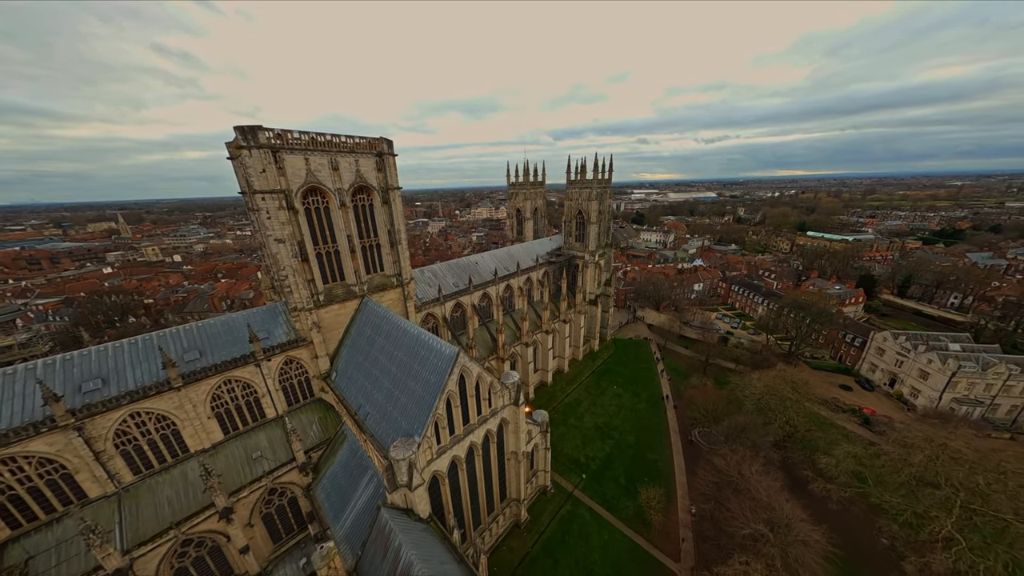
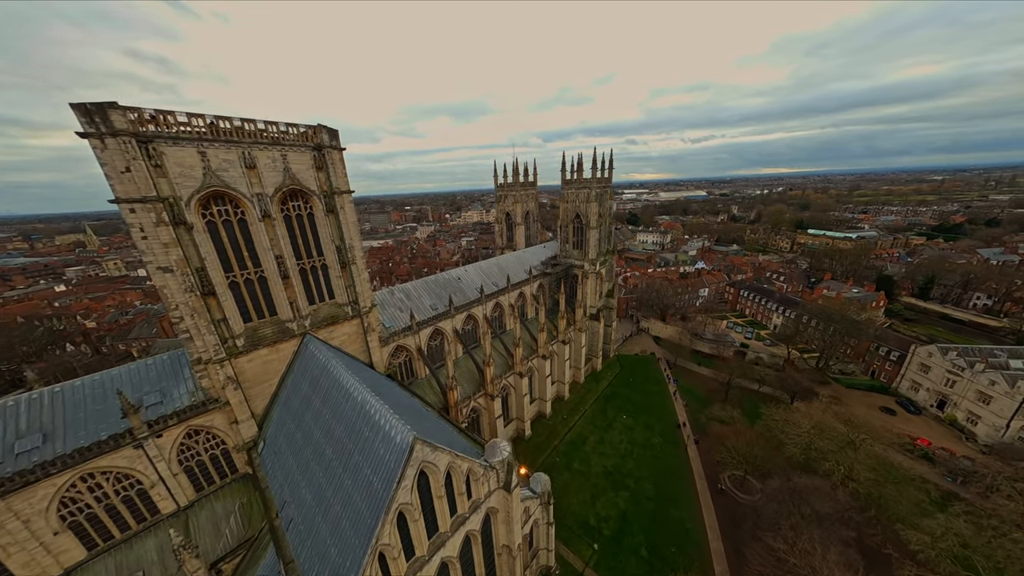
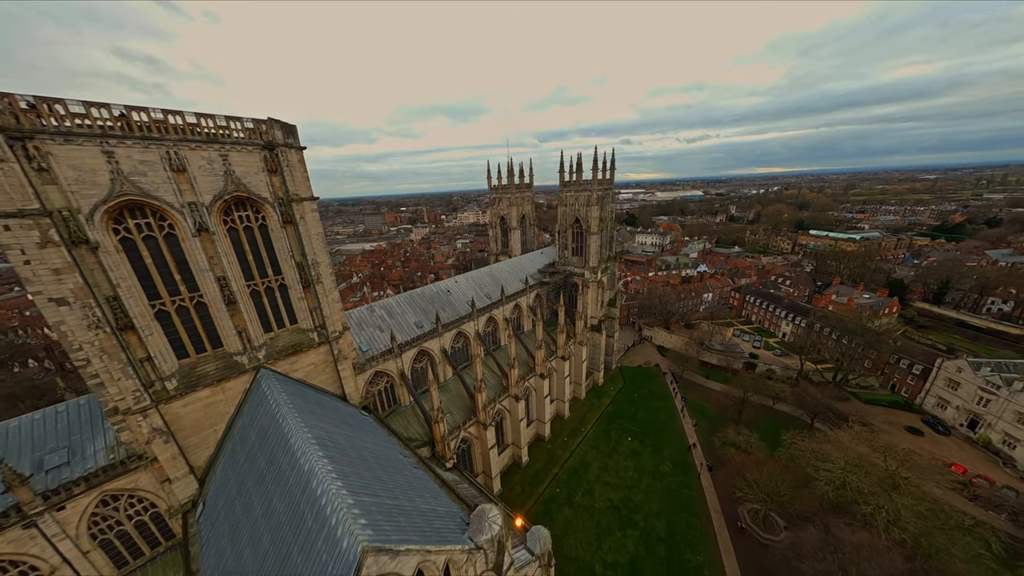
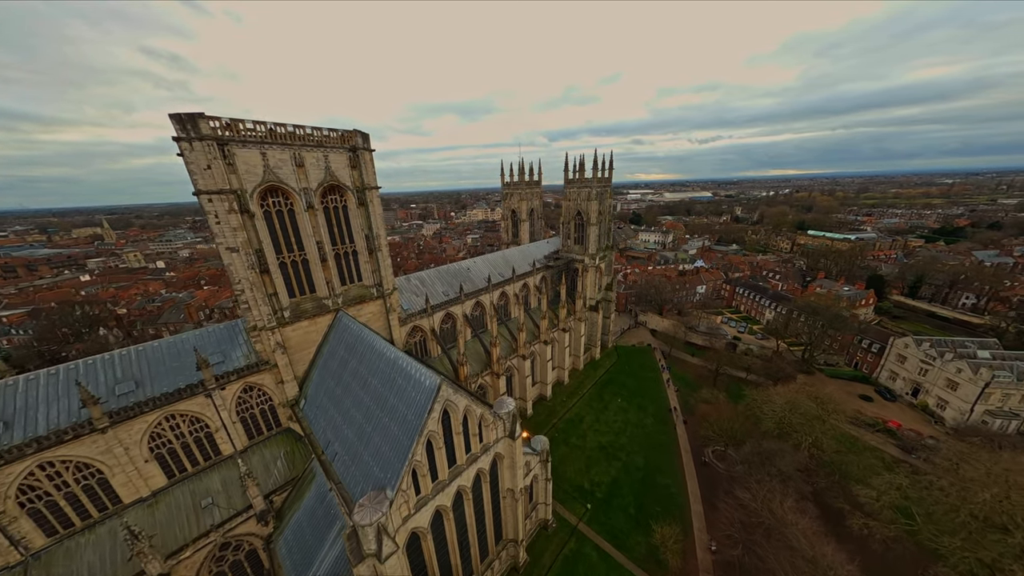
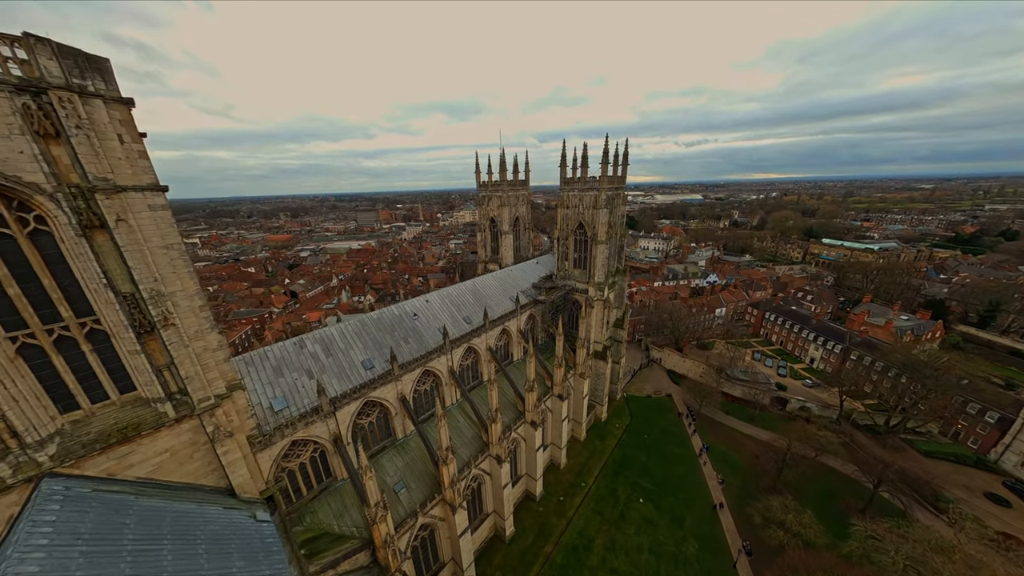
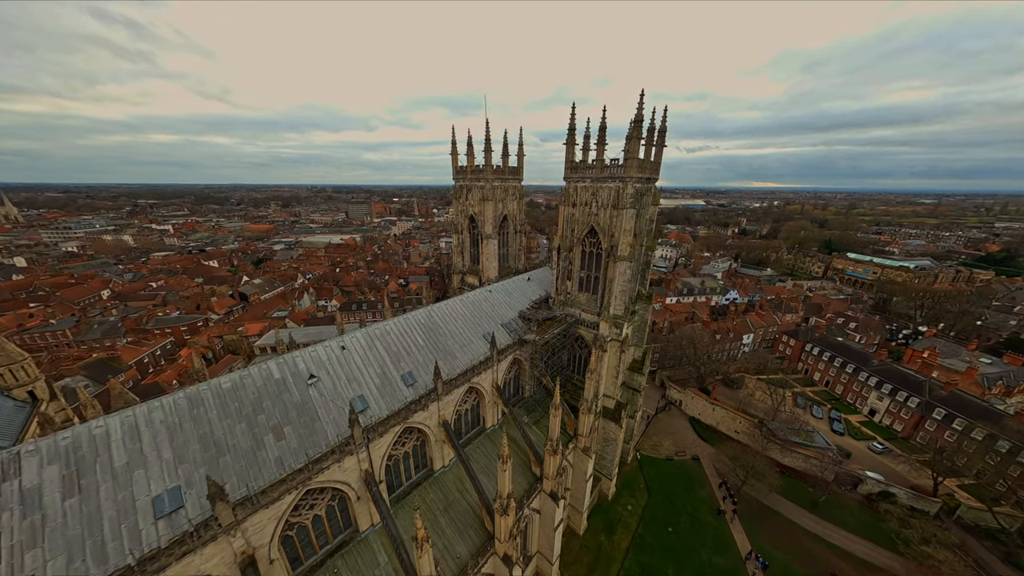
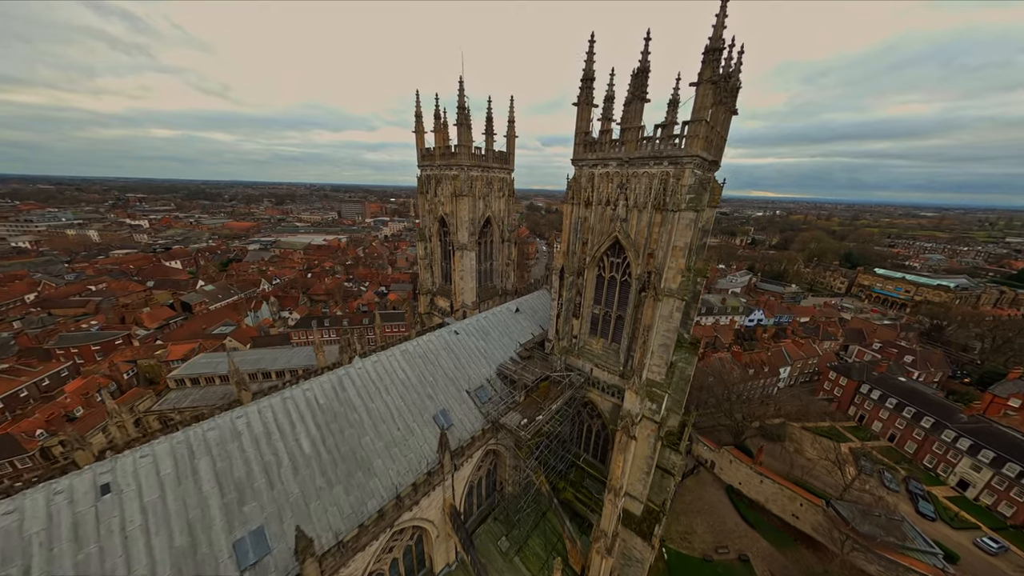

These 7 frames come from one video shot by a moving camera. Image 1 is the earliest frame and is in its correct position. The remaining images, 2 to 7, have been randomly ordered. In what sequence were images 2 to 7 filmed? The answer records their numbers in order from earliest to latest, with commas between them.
4, 2, 3, 5, 6, 7
